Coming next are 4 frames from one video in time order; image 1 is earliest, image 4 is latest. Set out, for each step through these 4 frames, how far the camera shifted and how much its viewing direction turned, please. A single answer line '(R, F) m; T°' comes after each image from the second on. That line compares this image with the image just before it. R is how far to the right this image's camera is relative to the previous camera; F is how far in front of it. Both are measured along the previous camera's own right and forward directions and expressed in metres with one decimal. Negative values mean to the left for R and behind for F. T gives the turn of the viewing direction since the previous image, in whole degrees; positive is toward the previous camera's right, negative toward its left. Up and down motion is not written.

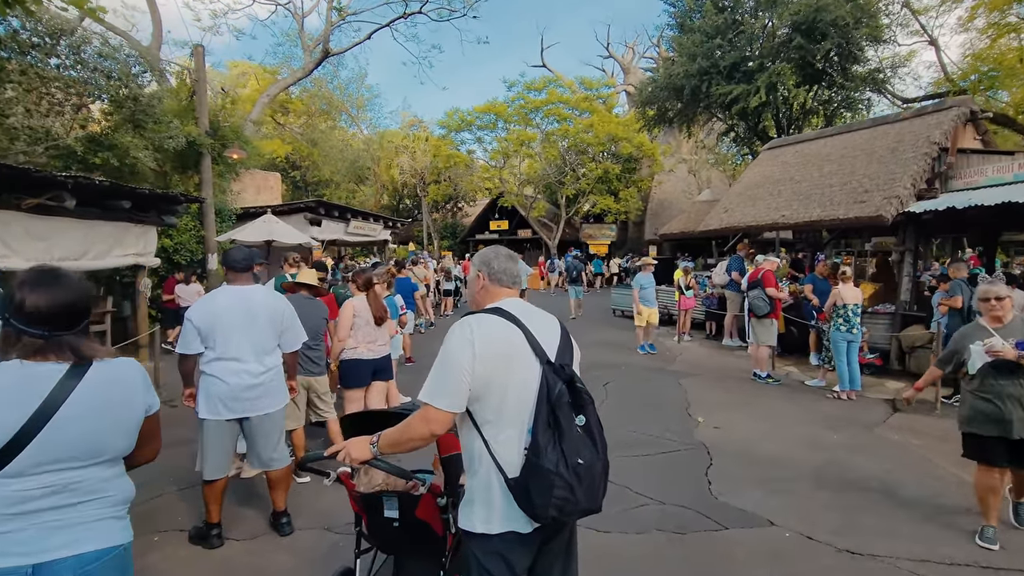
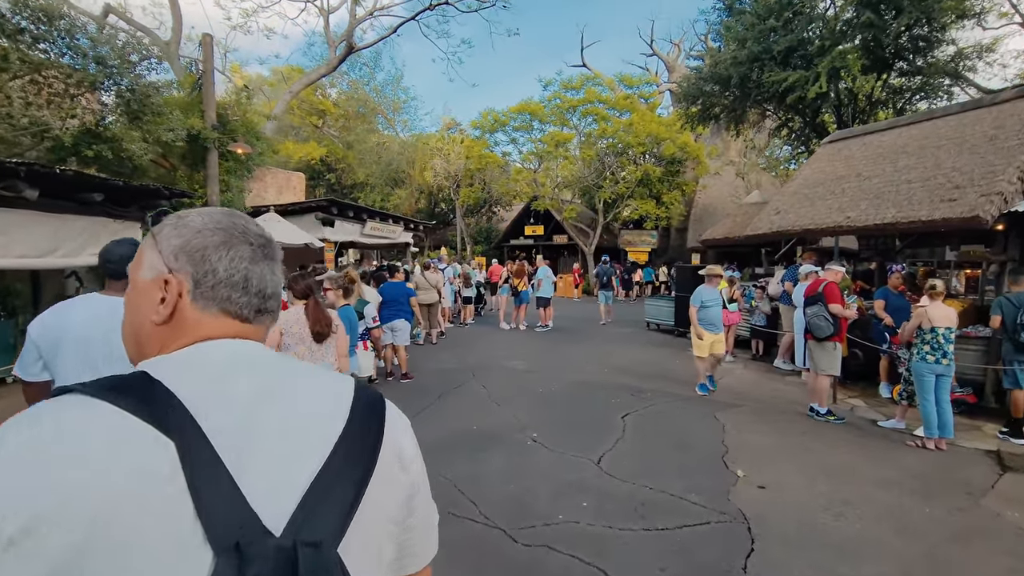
(+0.5, +1.3) m; -4°
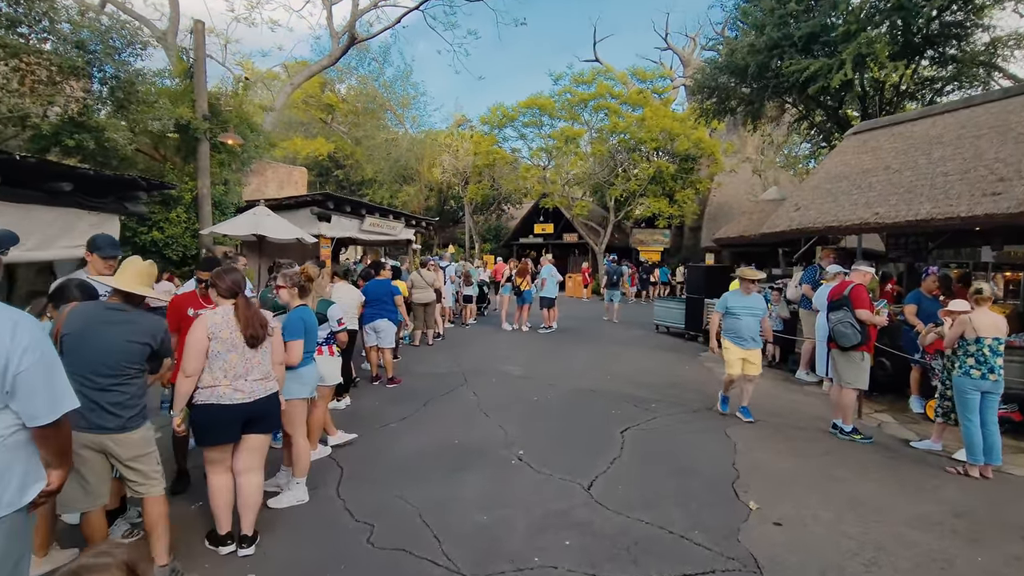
(+0.3, +0.6) m; -1°
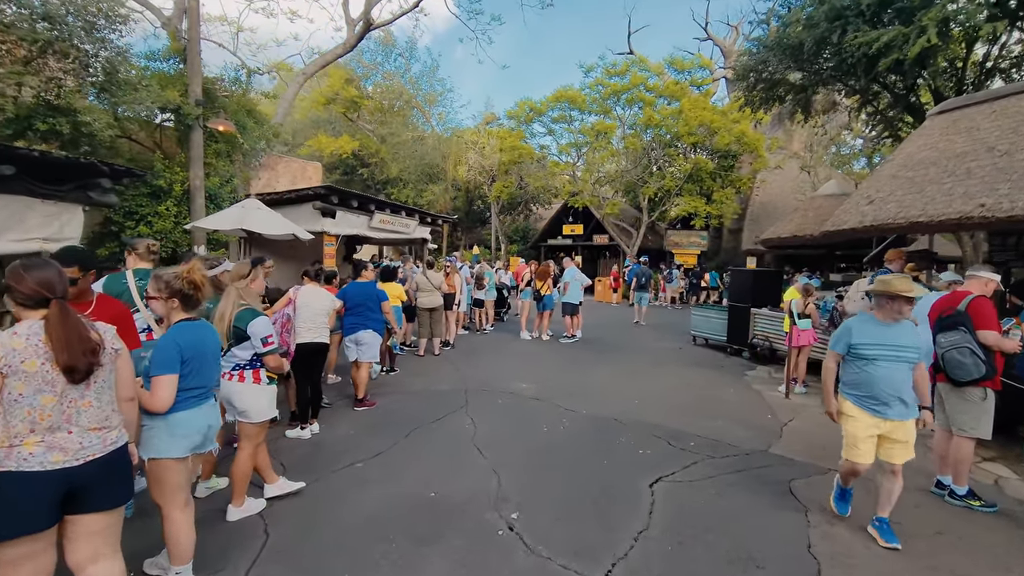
(+0.3, +1.4) m; -3°
